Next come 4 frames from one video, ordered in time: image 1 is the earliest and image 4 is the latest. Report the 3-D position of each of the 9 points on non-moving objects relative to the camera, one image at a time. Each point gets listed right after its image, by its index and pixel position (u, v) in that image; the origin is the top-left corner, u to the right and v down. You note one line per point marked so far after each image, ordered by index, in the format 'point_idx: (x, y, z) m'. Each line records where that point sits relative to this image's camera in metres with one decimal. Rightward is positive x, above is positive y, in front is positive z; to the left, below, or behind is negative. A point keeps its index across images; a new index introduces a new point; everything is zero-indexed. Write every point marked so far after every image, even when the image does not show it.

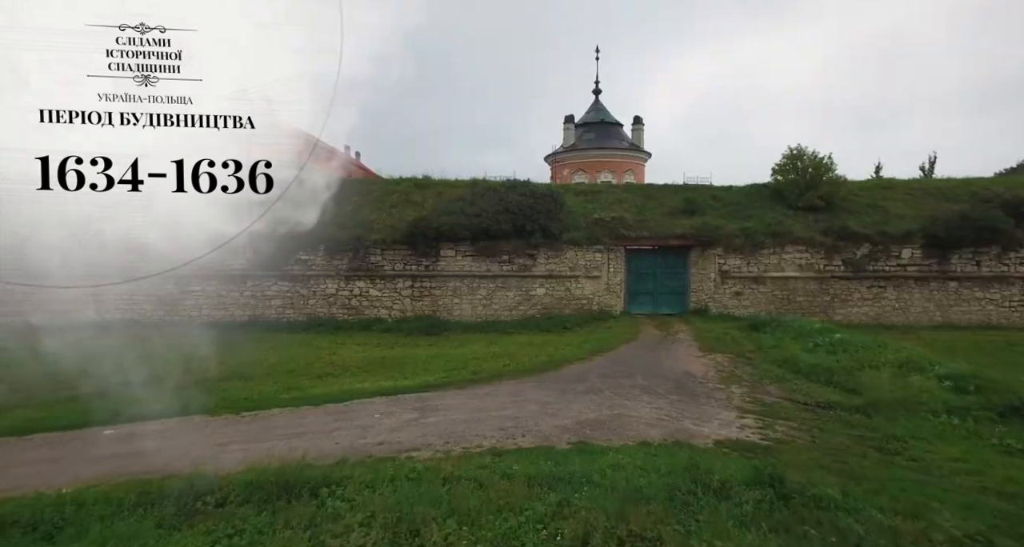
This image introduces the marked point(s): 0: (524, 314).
0: (+0.3, -1.2, +15.7) m
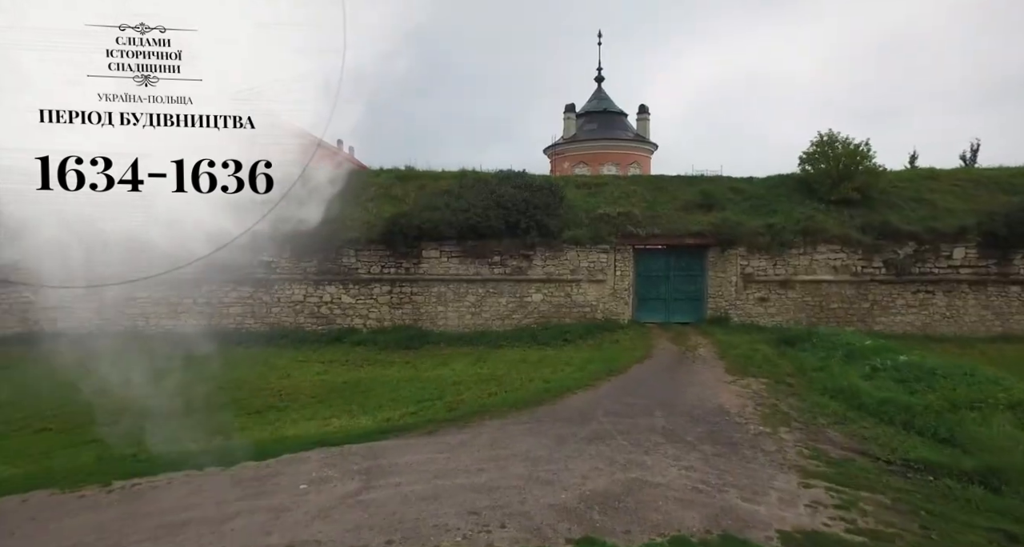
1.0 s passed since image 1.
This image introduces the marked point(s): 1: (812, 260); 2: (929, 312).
0: (+0.2, -1.3, +13.8) m
1: (+7.5, +0.3, +13.3) m
2: (+10.0, -0.9, +12.9) m
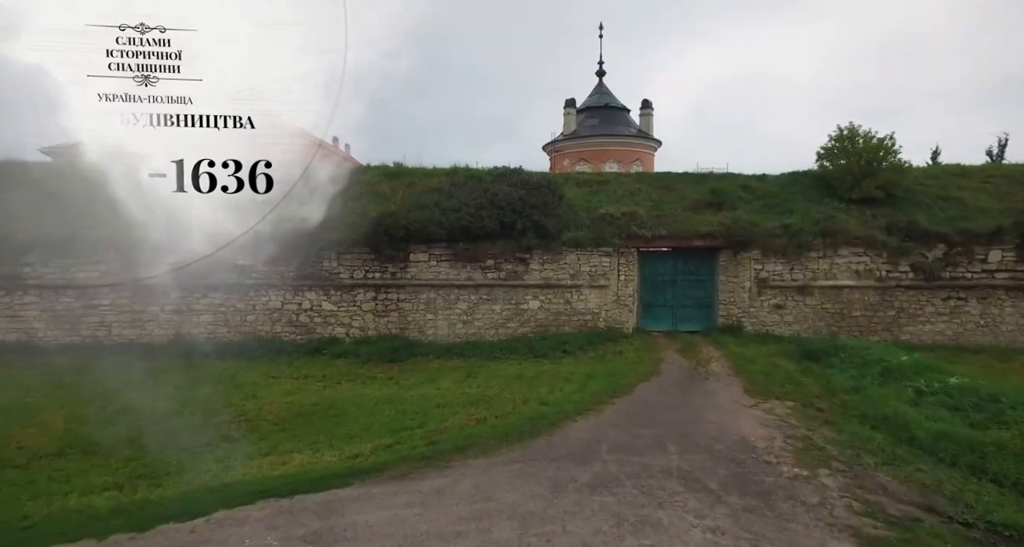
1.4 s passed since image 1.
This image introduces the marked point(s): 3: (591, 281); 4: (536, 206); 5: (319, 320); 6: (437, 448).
0: (0.0, -1.4, +12.7) m
1: (+7.3, +0.2, +12.3) m
2: (+9.9, -1.0, +11.9) m
3: (+1.9, -0.2, +12.7) m
4: (+0.6, +1.6, +13.0) m
5: (-4.6, -1.1, +12.7) m
6: (-0.9, -2.0, +6.1) m
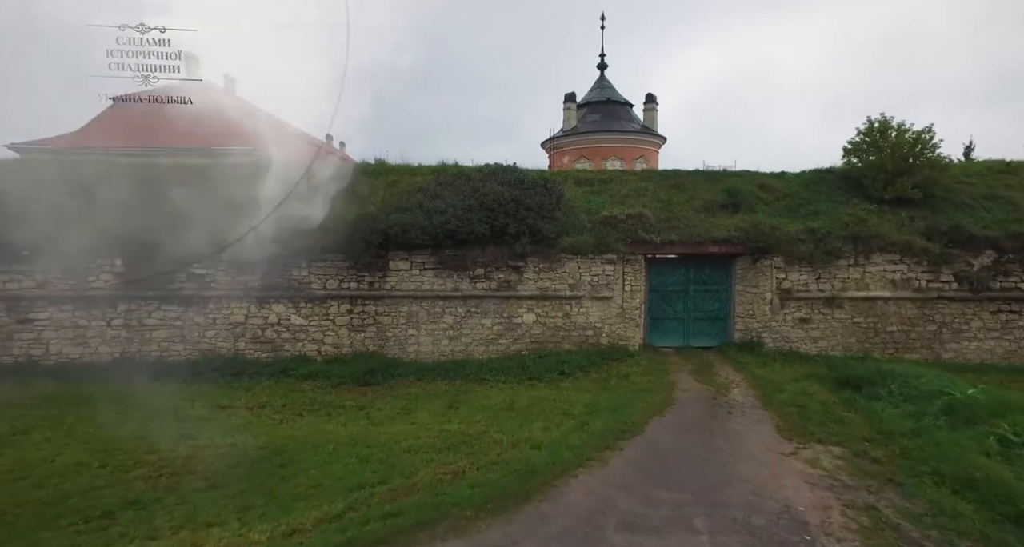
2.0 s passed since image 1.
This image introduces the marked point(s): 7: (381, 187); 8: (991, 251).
0: (-0.1, -1.6, +11.4) m
1: (+7.2, 0.0, +10.9) m
2: (+9.7, -1.2, +10.5) m
3: (+1.7, -0.4, +11.4) m
4: (+0.4, +1.4, +11.6) m
5: (-4.7, -1.3, +11.3) m
6: (-1.0, -2.2, +4.8) m
7: (-3.1, +2.1, +12.8) m
8: (+9.4, +0.5, +10.6) m
